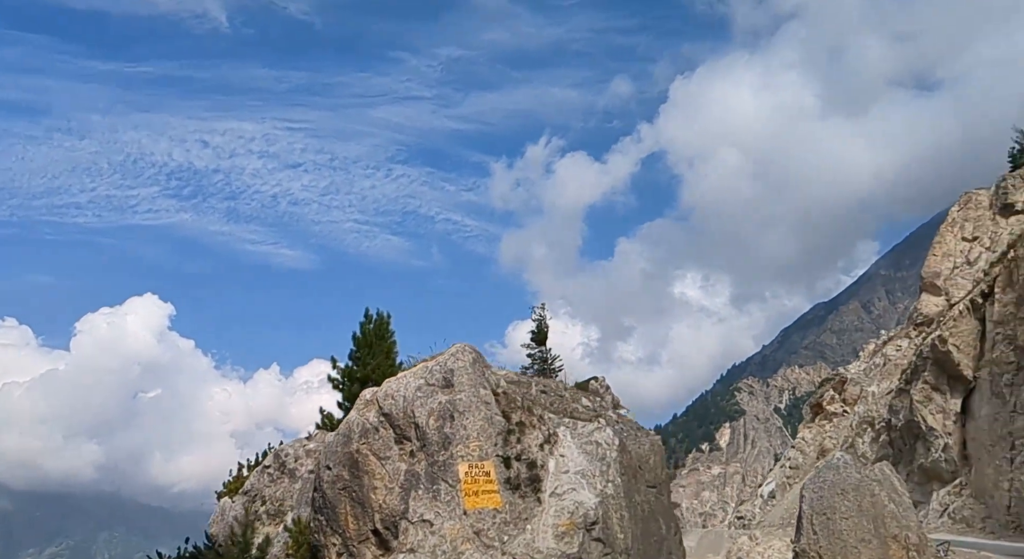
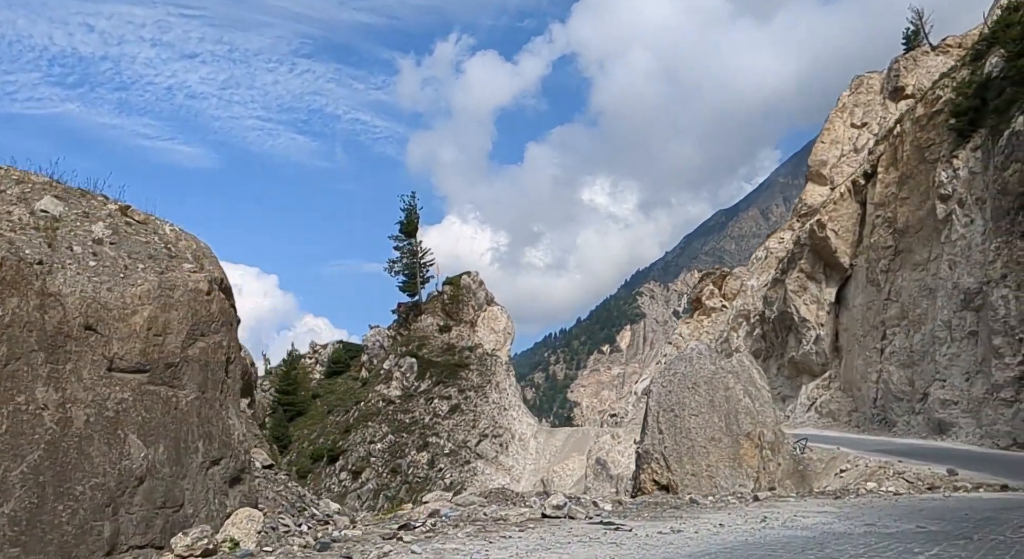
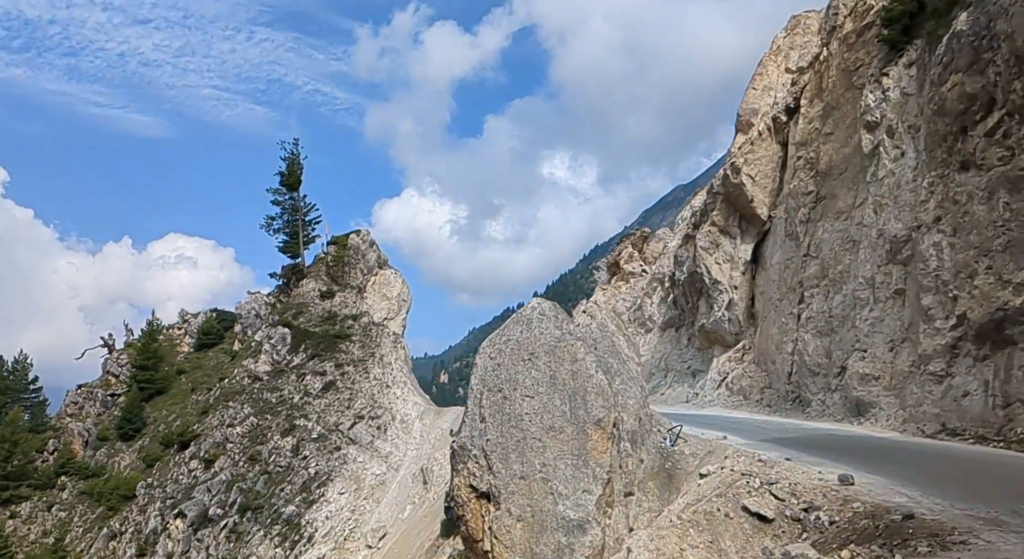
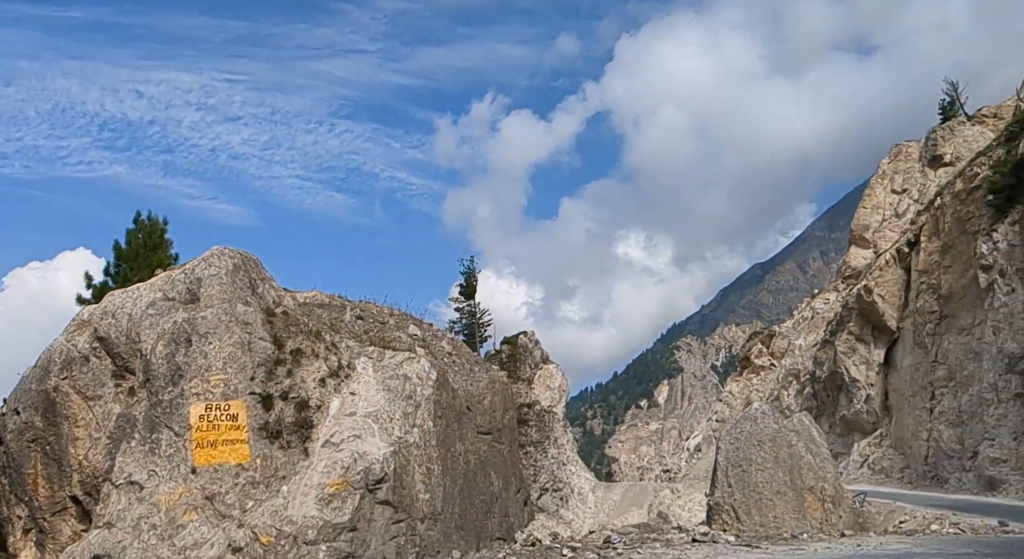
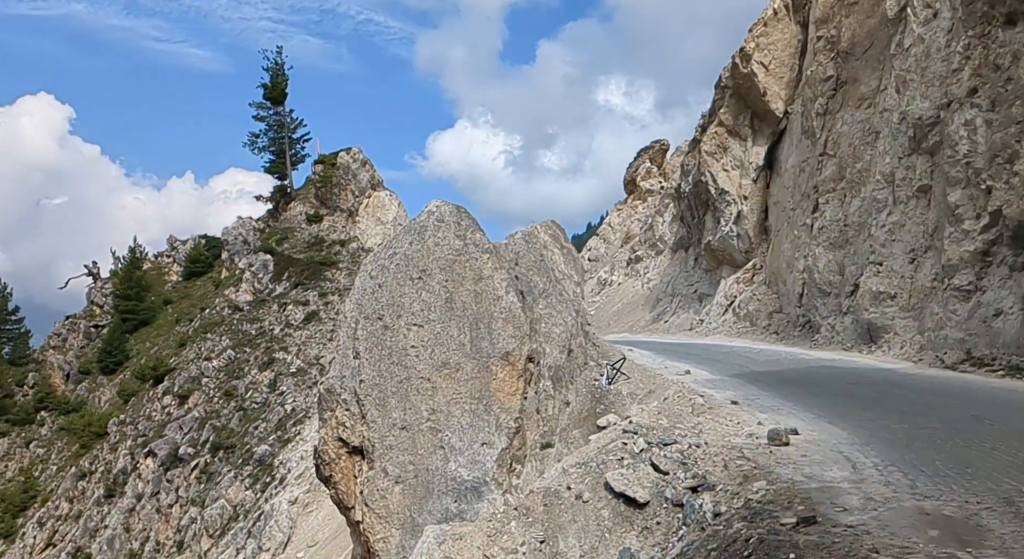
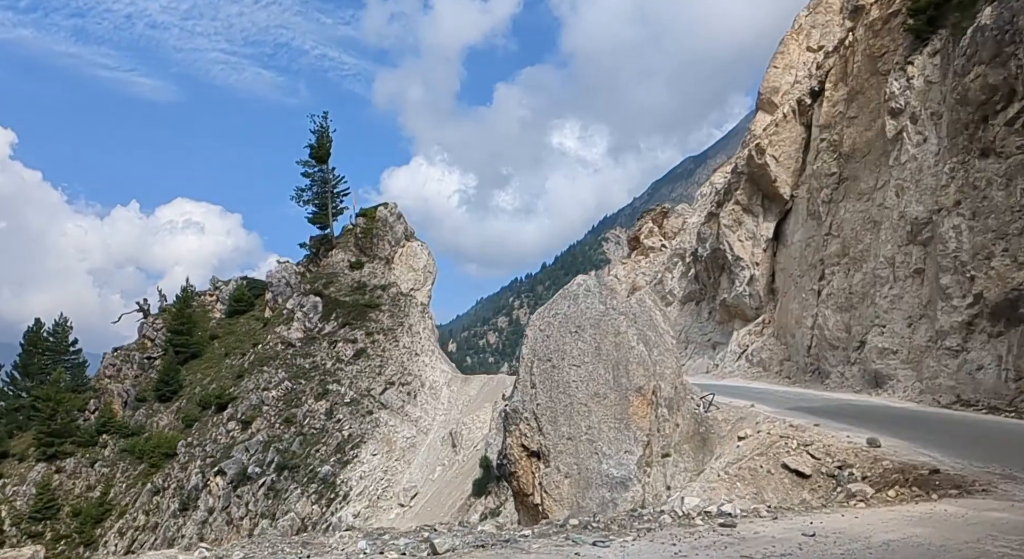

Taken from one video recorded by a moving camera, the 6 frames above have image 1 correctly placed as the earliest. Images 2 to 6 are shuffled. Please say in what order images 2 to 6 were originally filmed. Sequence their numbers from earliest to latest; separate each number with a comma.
4, 2, 6, 3, 5
